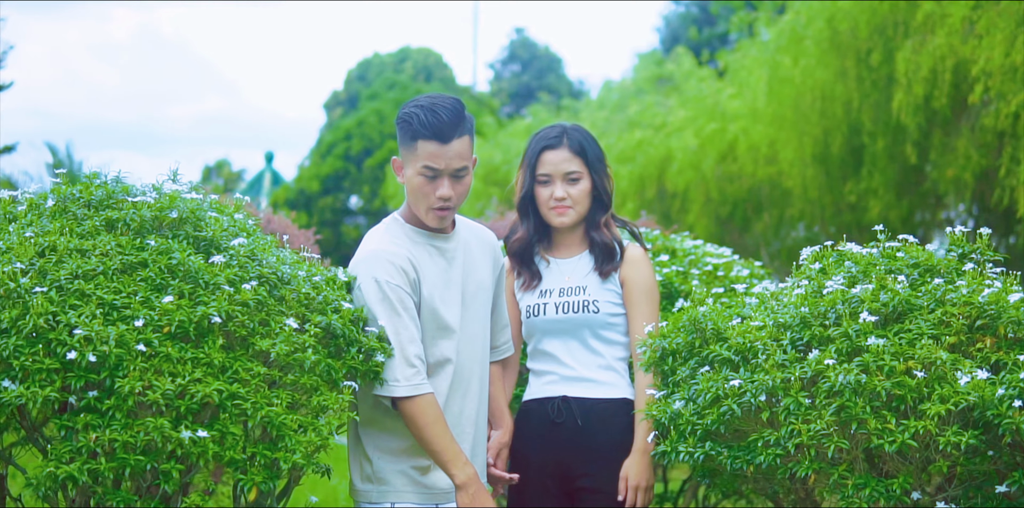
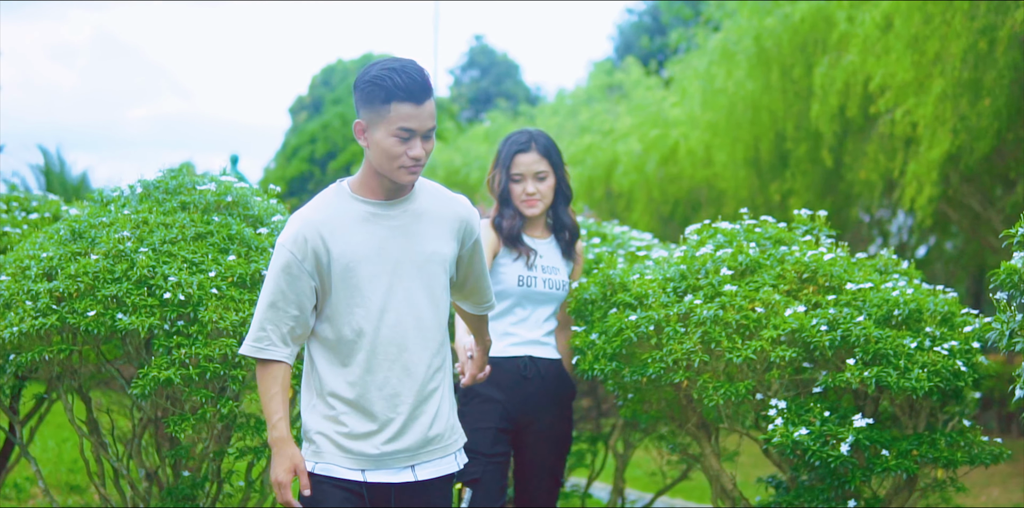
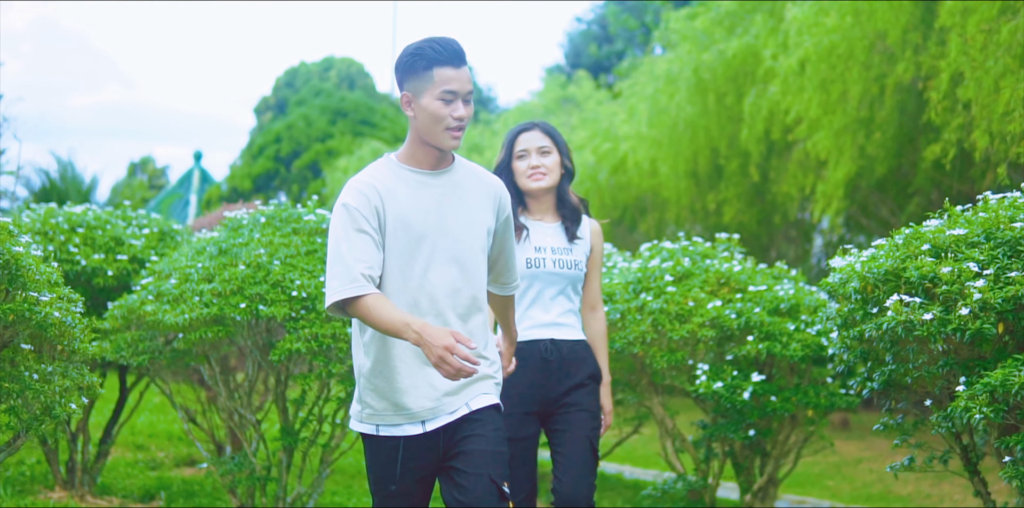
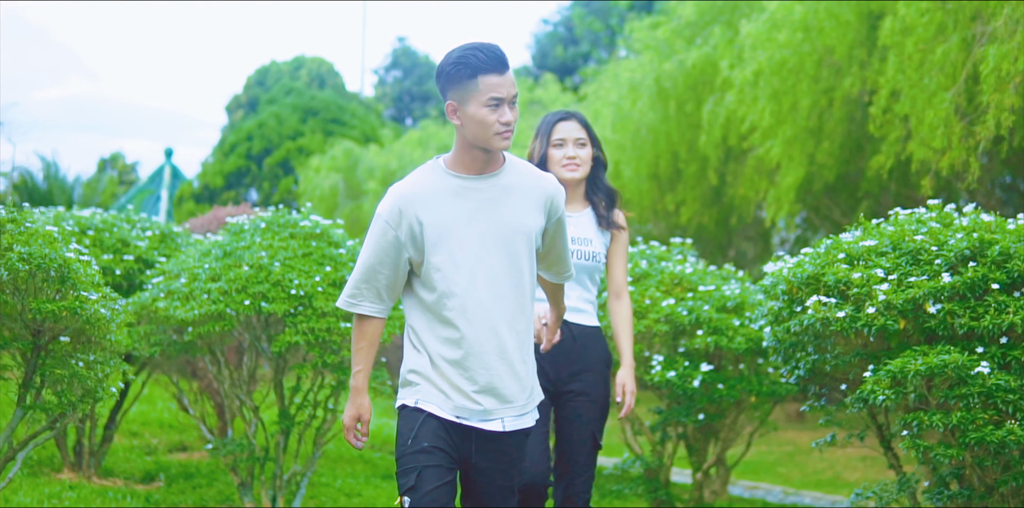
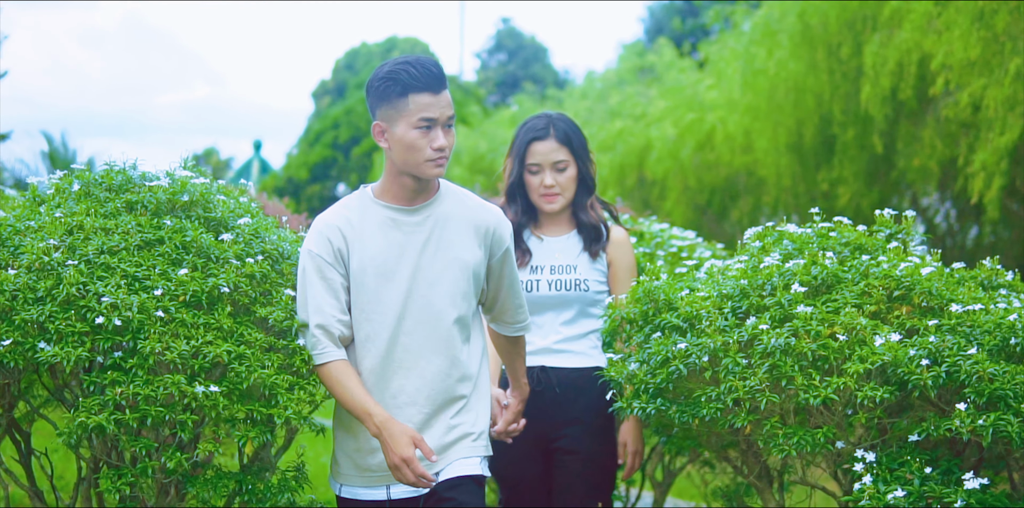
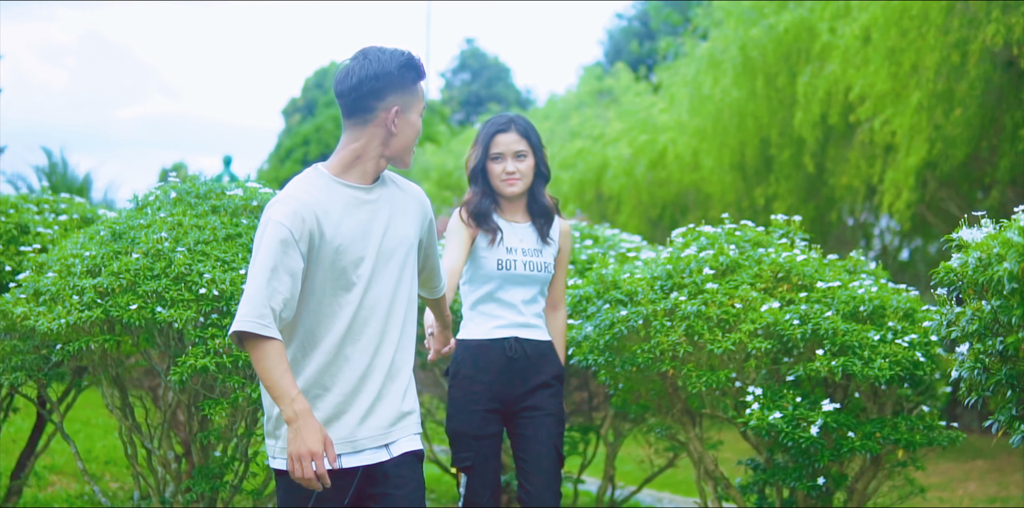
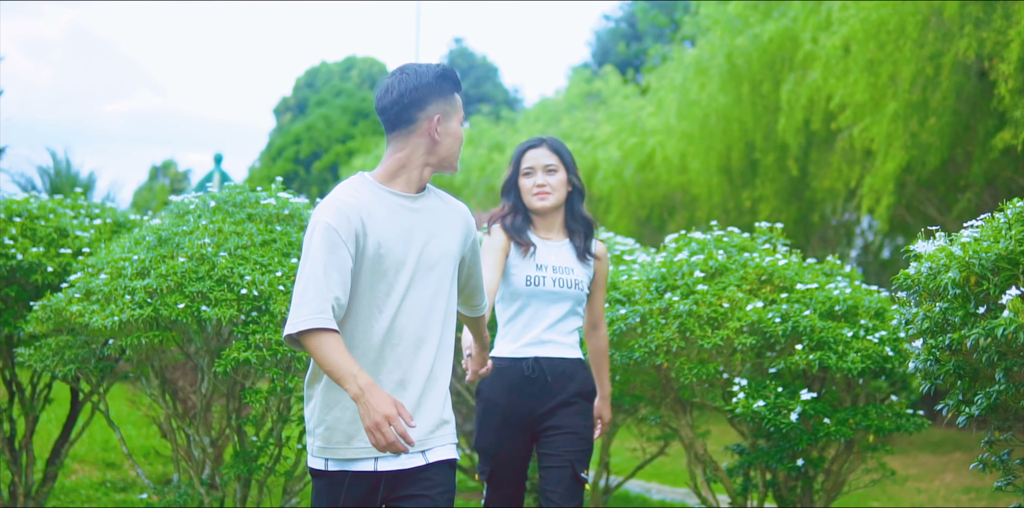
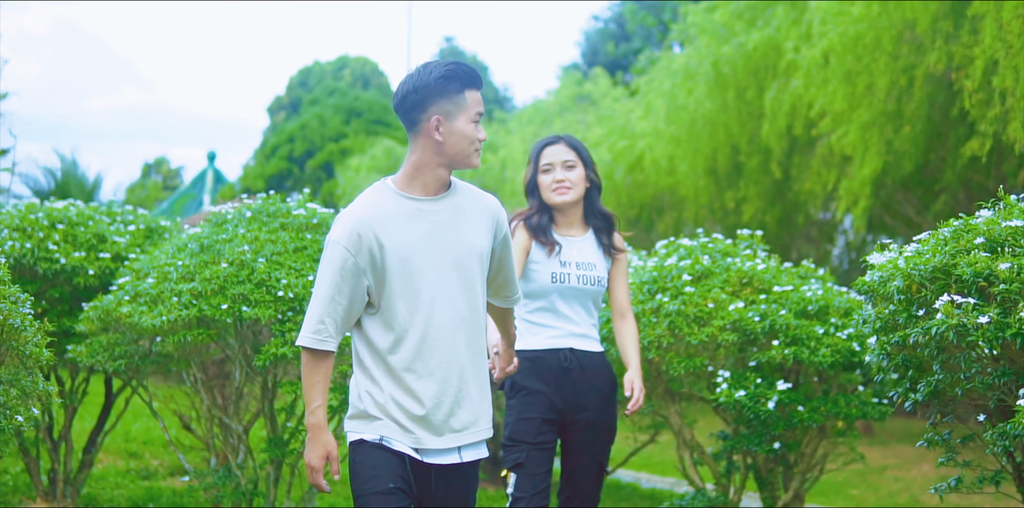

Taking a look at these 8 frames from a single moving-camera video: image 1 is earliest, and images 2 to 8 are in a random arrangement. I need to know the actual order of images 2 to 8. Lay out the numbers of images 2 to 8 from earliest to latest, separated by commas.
5, 2, 6, 7, 8, 3, 4
